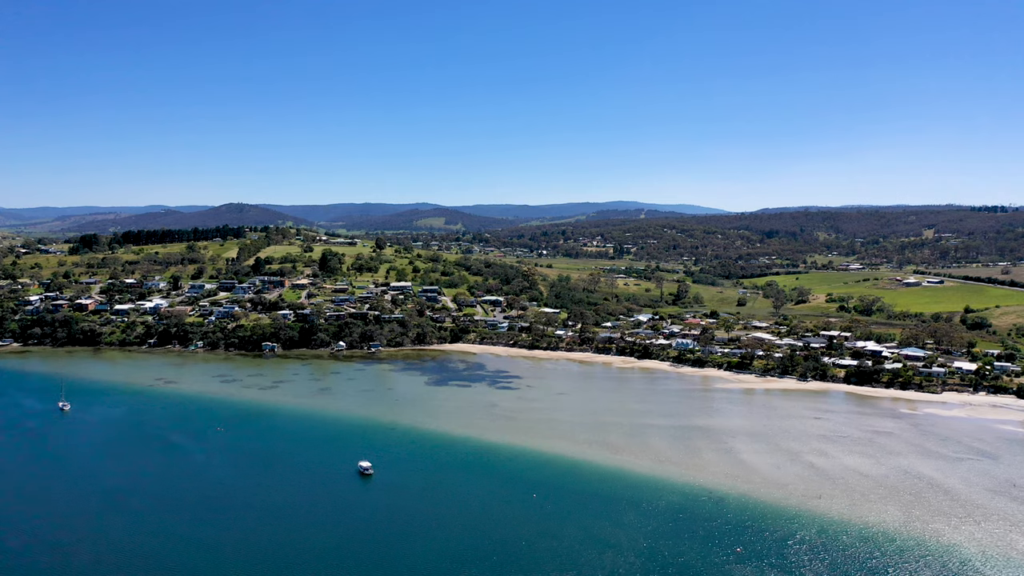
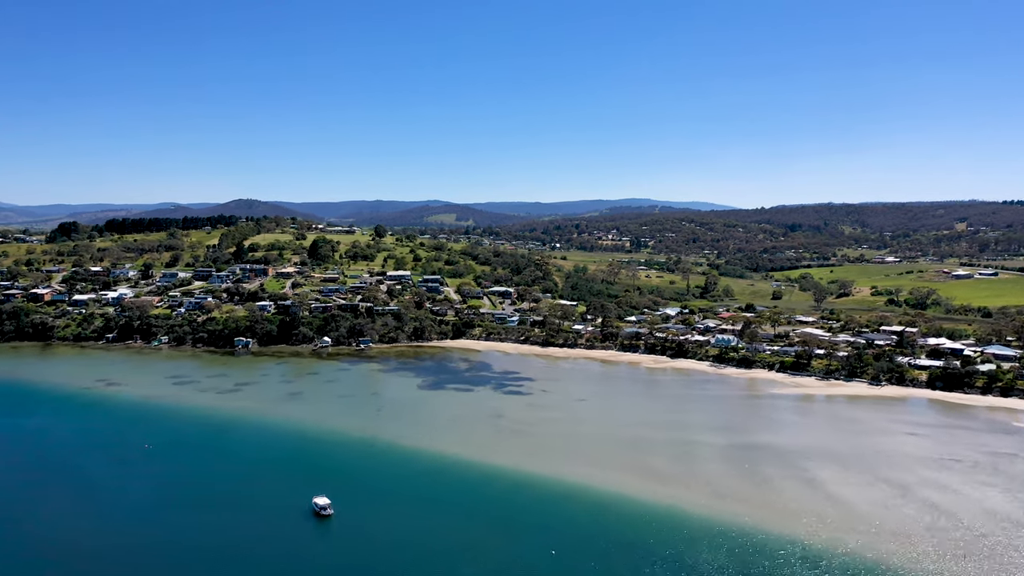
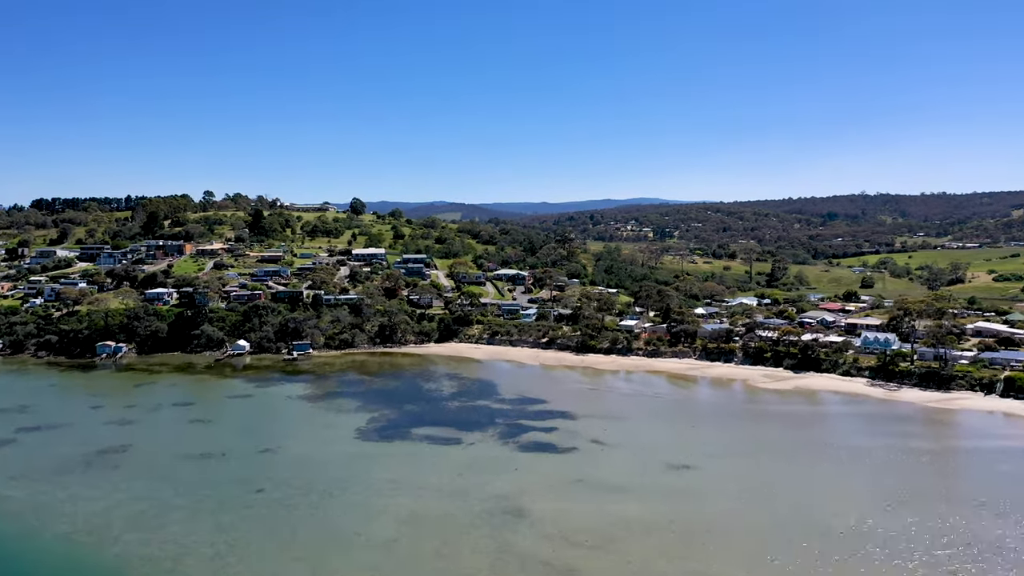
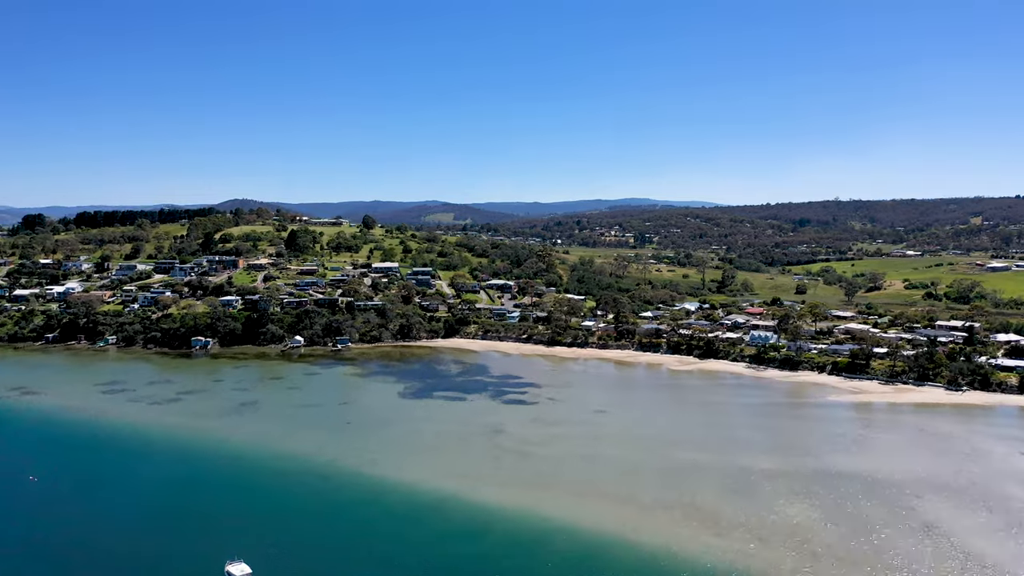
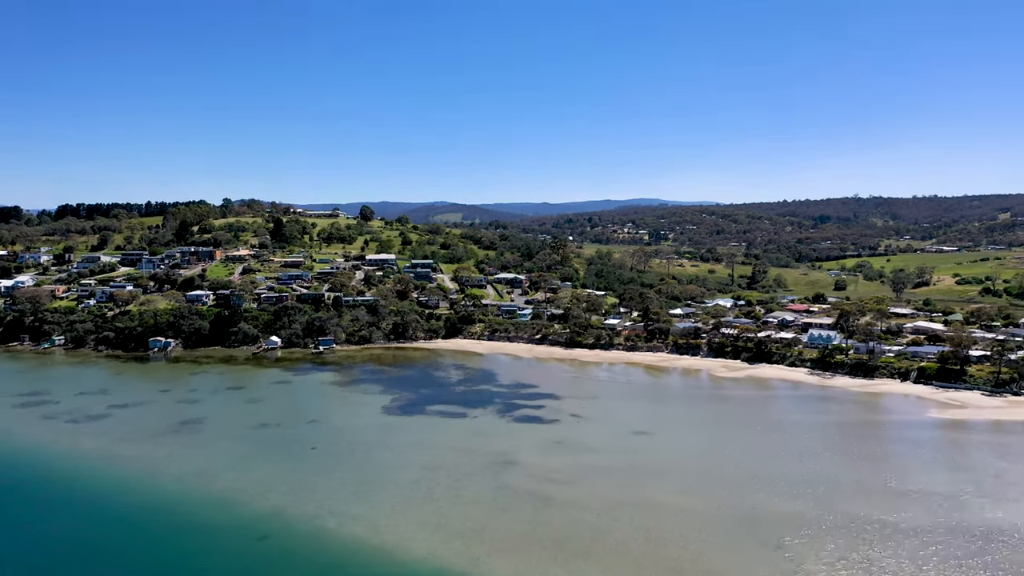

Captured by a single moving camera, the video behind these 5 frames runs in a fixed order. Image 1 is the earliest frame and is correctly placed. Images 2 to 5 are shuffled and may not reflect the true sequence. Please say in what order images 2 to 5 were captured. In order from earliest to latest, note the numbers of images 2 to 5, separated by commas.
2, 4, 5, 3
